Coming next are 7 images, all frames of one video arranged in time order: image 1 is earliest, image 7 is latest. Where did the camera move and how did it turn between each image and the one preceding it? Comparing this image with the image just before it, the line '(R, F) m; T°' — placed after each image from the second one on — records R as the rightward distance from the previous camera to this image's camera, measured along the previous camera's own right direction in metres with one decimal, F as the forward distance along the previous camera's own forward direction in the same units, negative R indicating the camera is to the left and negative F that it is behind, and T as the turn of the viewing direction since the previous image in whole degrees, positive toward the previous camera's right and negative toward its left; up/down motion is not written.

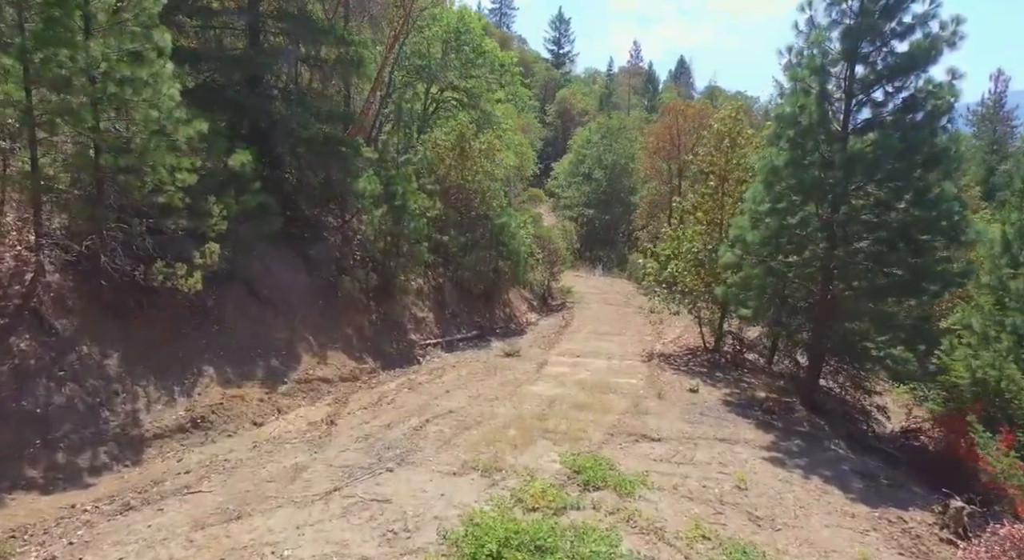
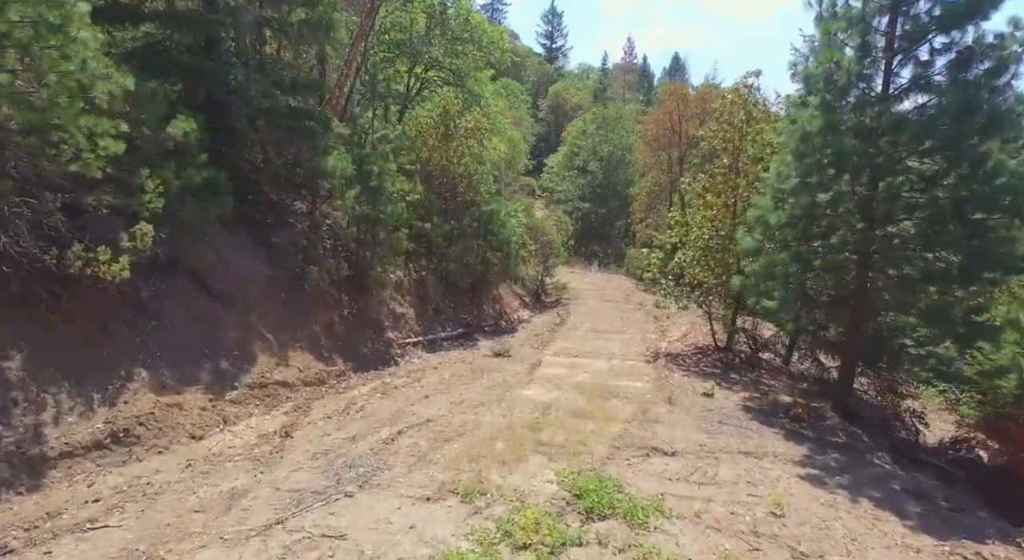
(+0.1, +1.9) m; +1°
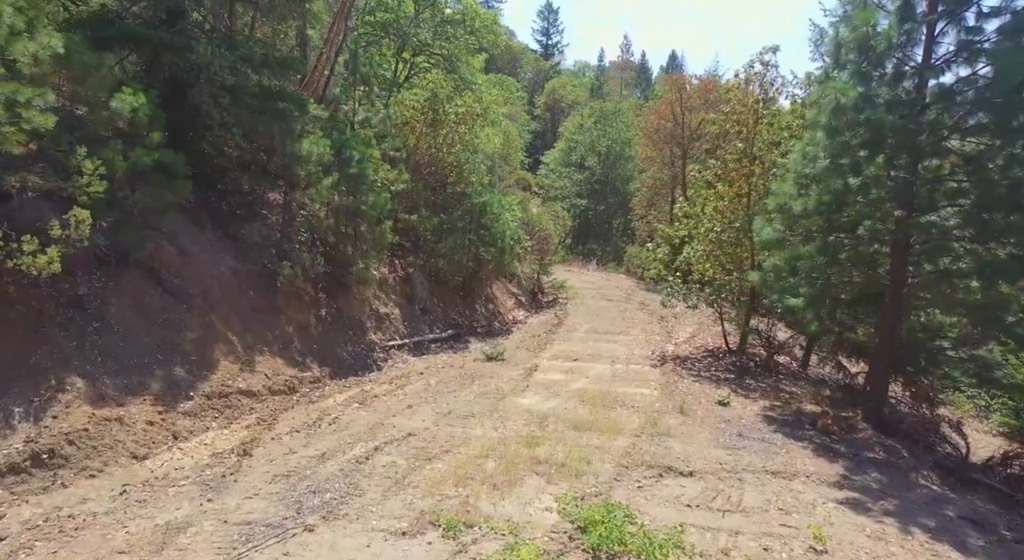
(0.0, +1.4) m; 0°
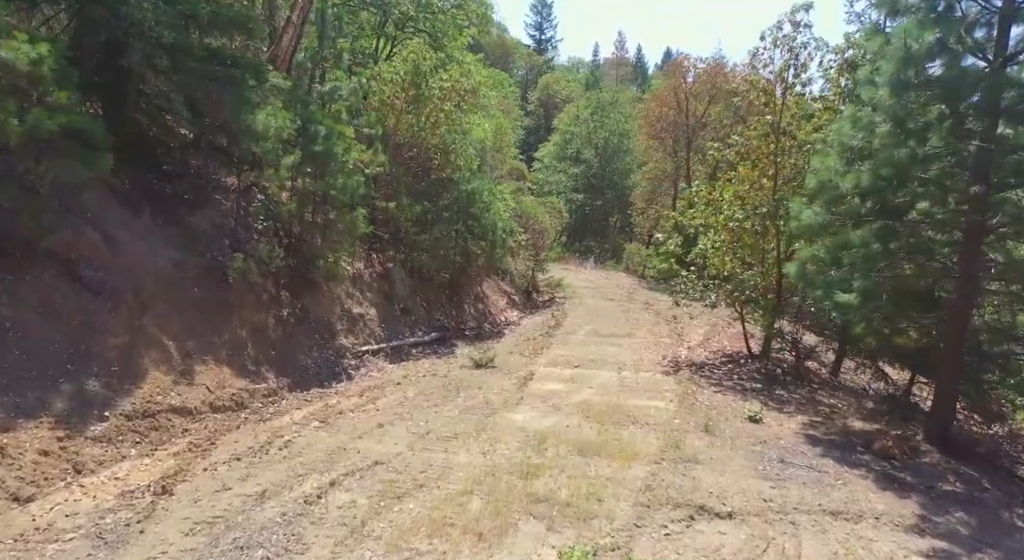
(0.0, +1.9) m; +1°
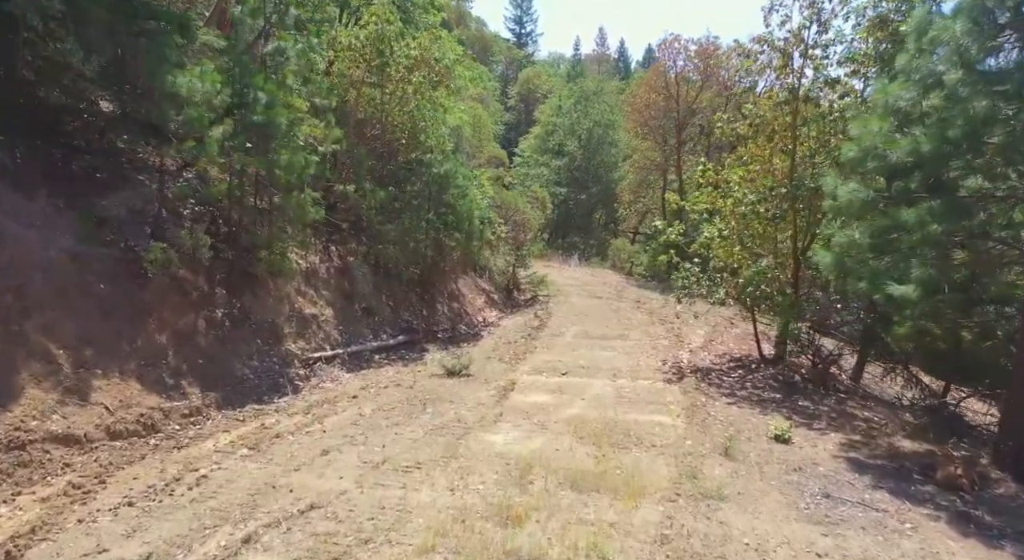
(+0.1, +1.8) m; +1°
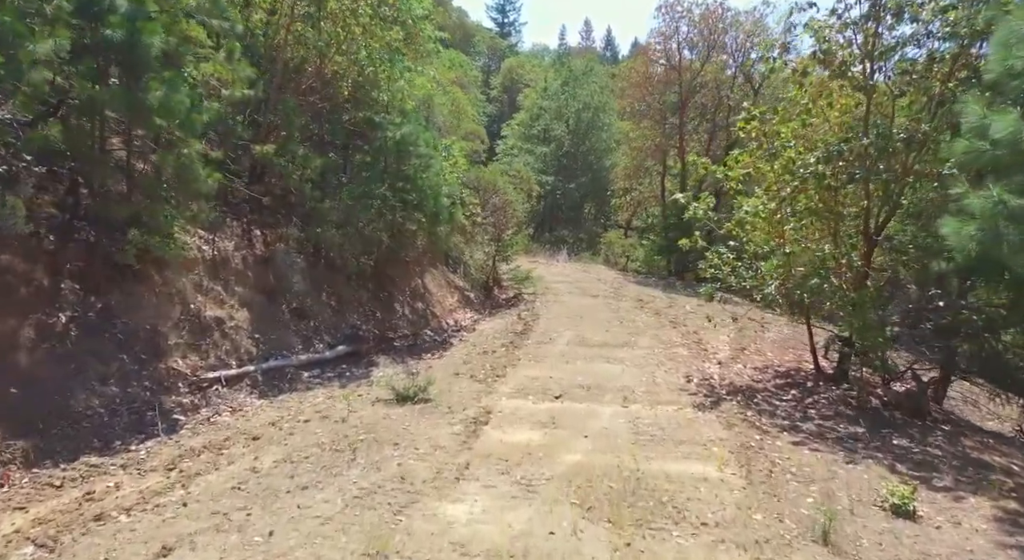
(+0.1, +3.0) m; +1°
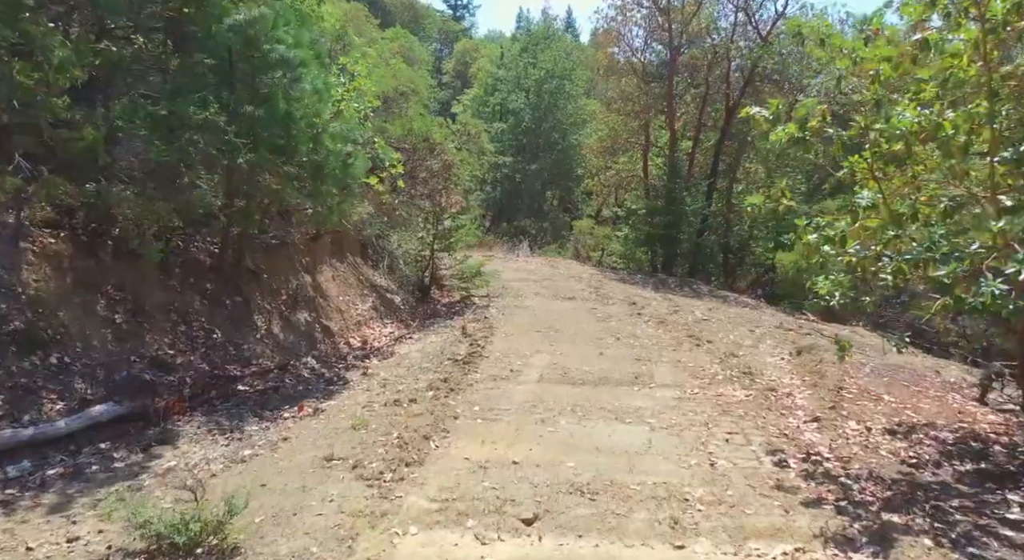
(+0.2, +4.7) m; +3°
